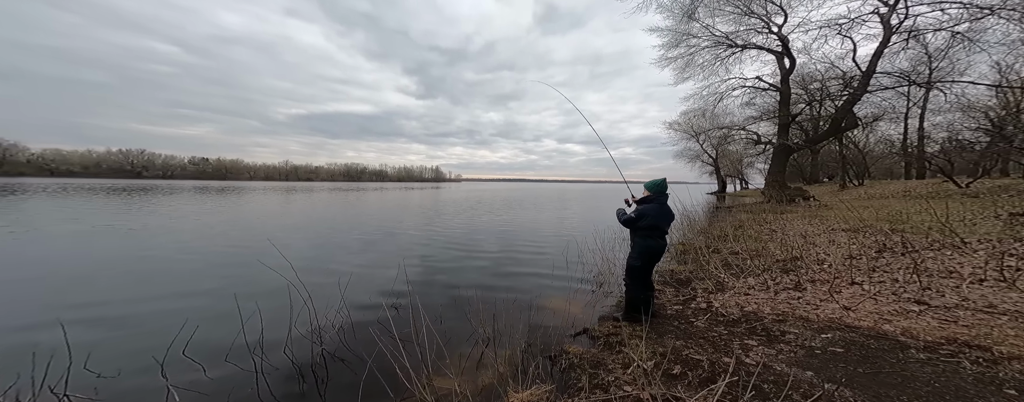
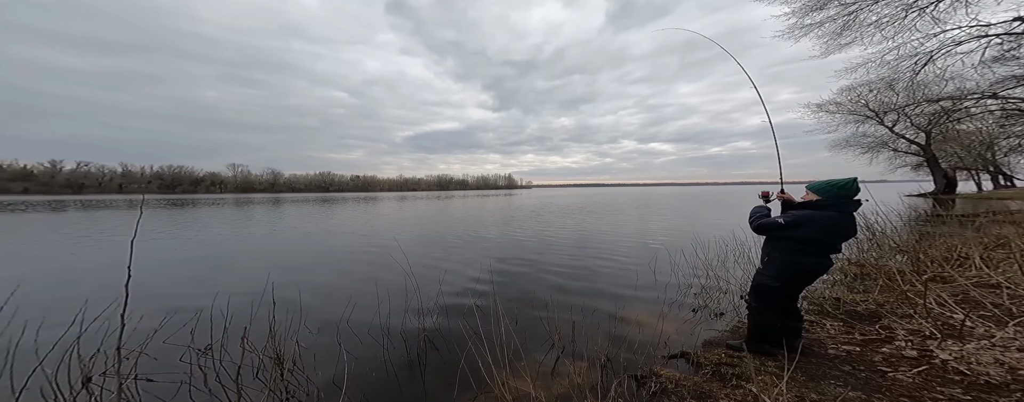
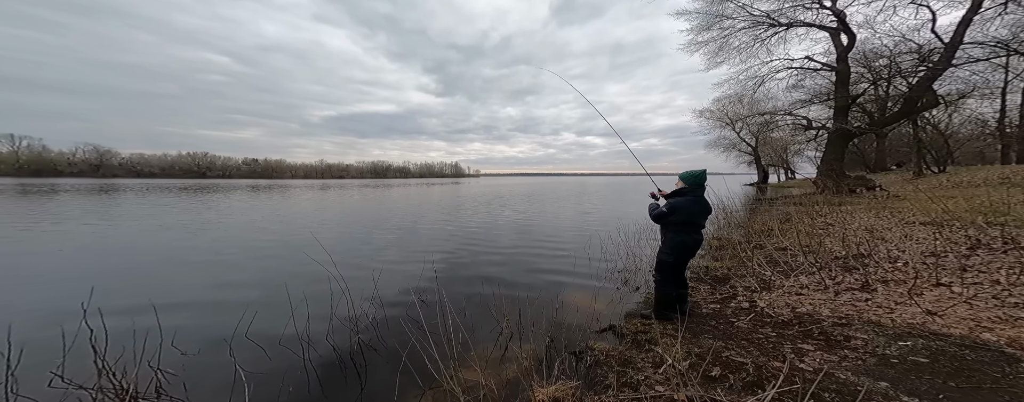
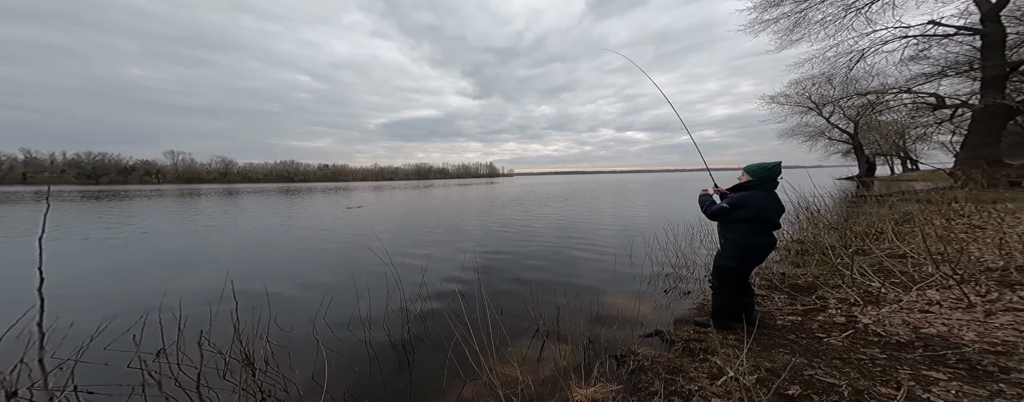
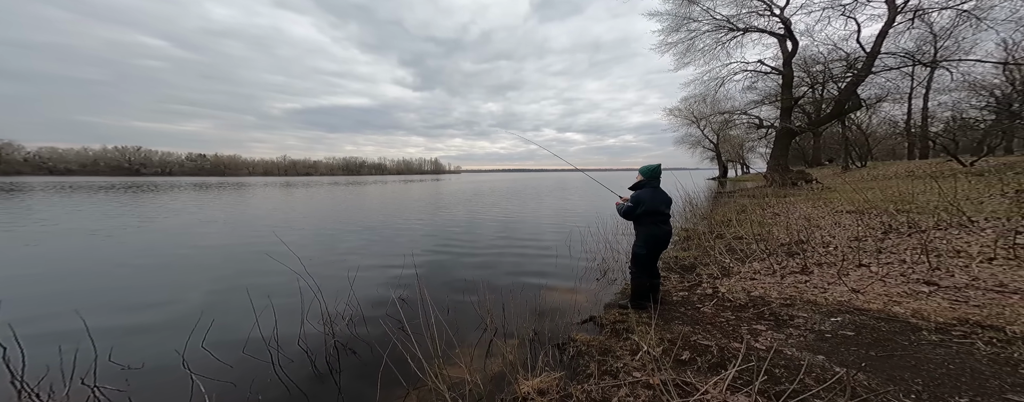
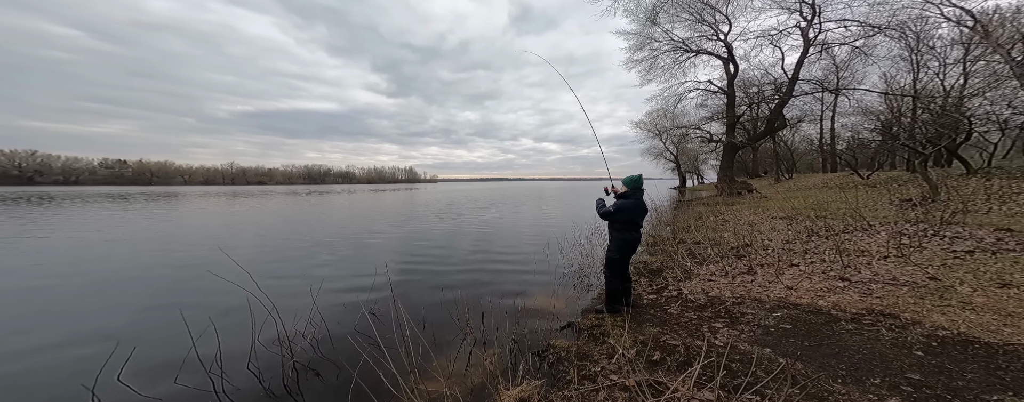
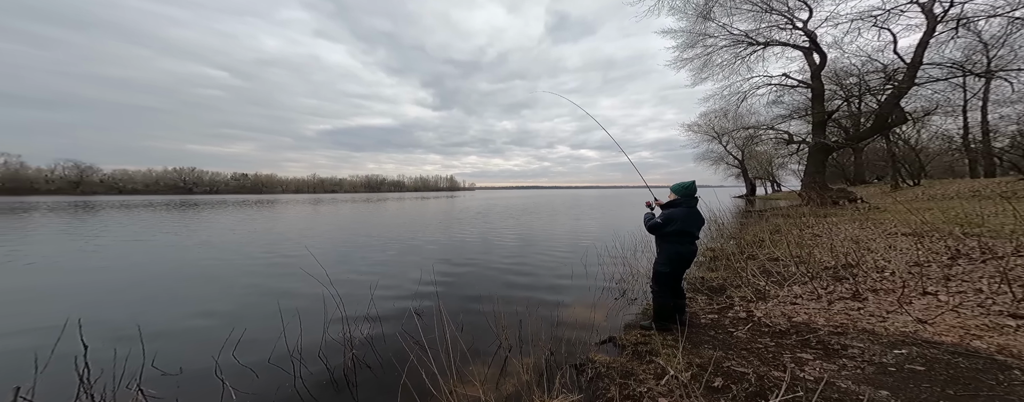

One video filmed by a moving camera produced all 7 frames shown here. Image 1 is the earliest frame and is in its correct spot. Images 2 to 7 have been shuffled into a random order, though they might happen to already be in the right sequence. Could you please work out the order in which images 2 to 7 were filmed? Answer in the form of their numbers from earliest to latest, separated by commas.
3, 5, 6, 7, 2, 4
